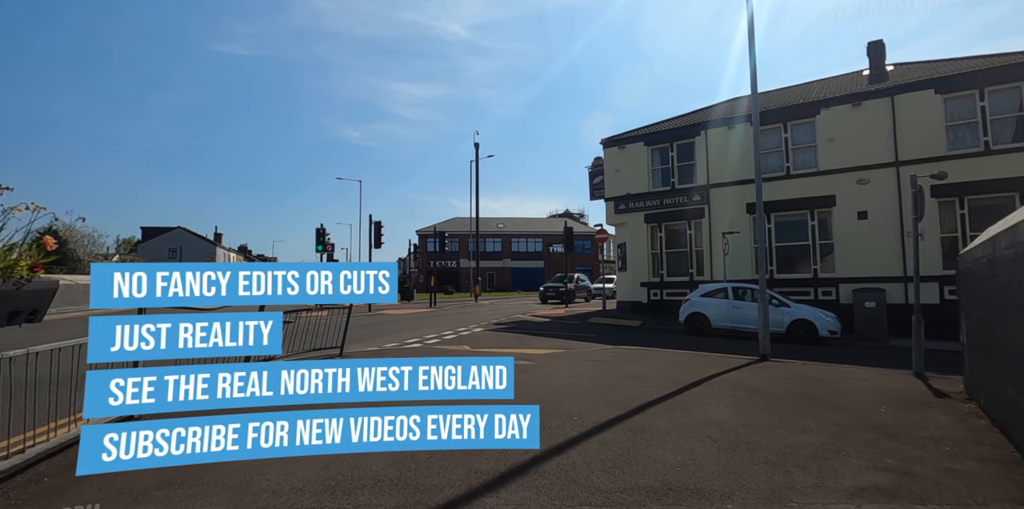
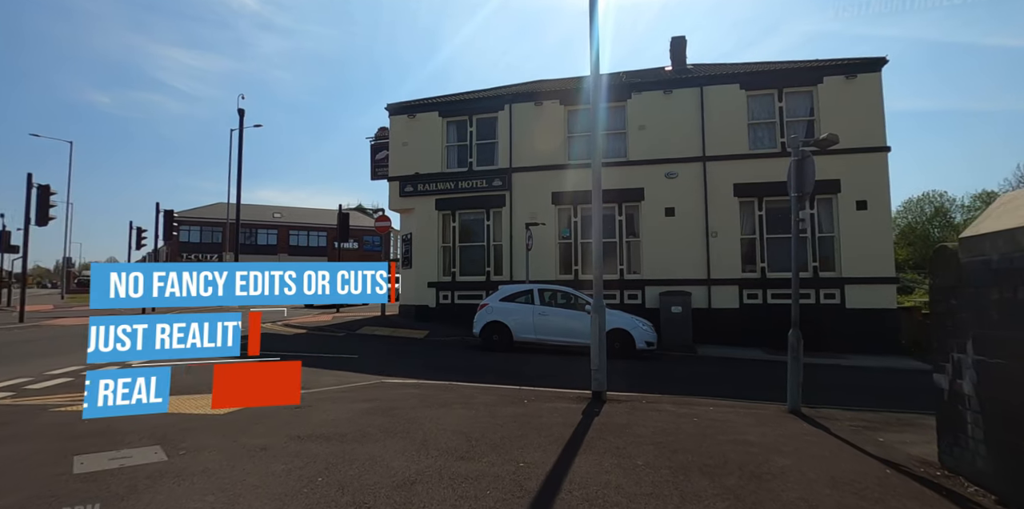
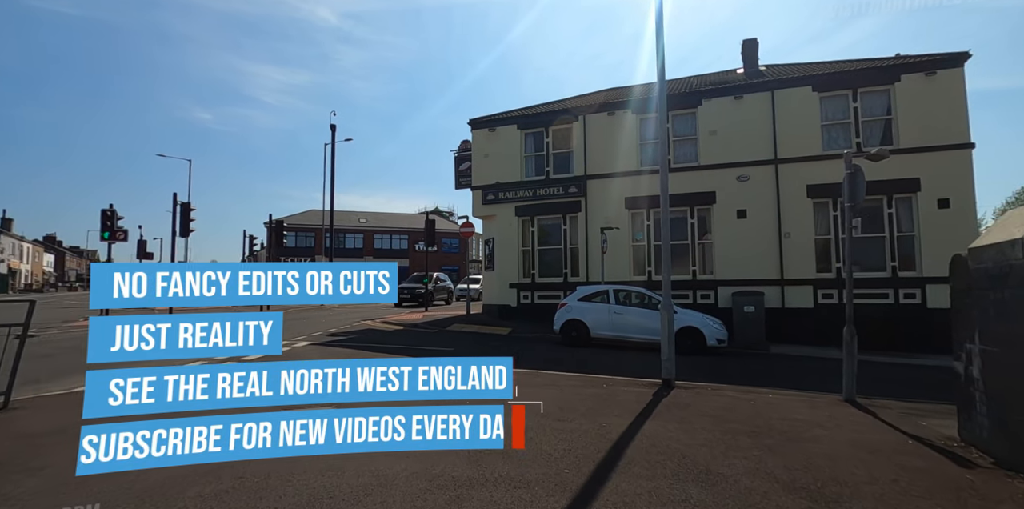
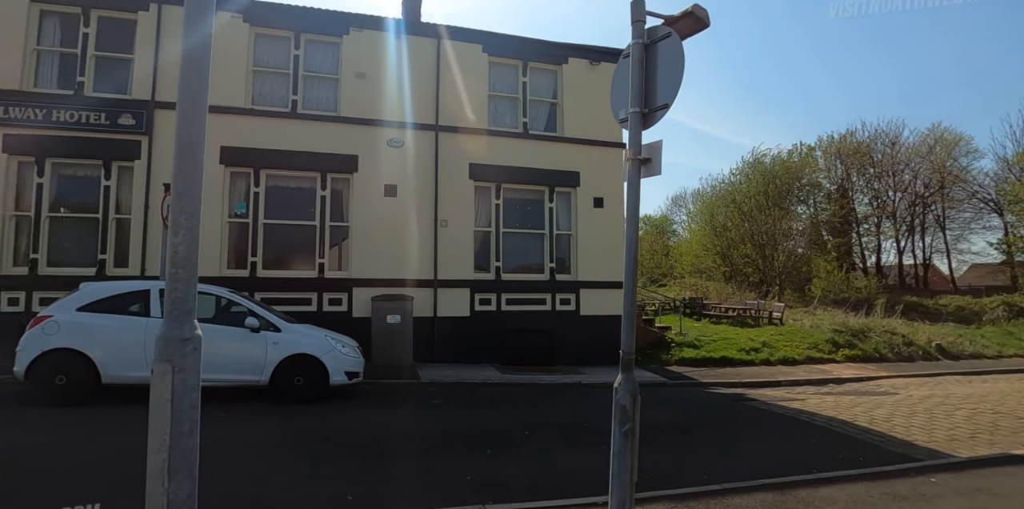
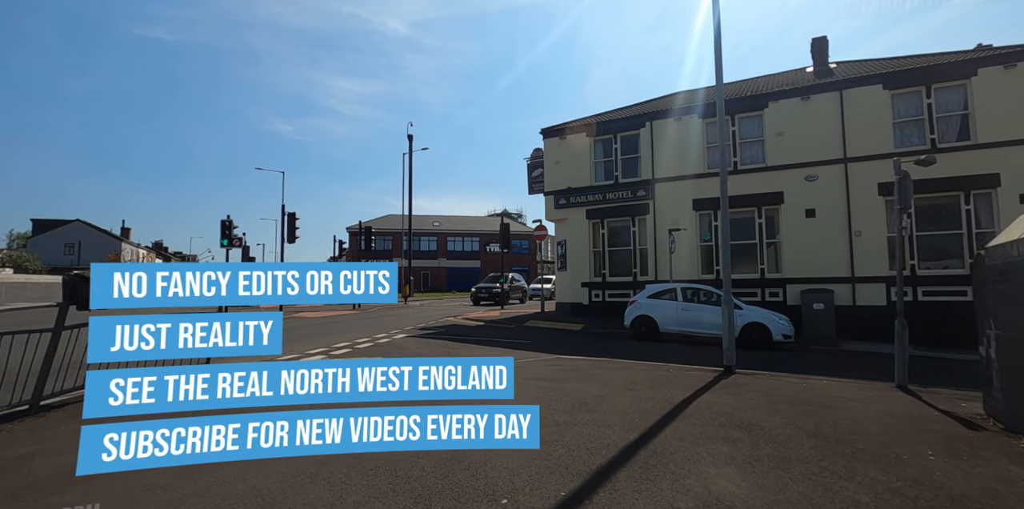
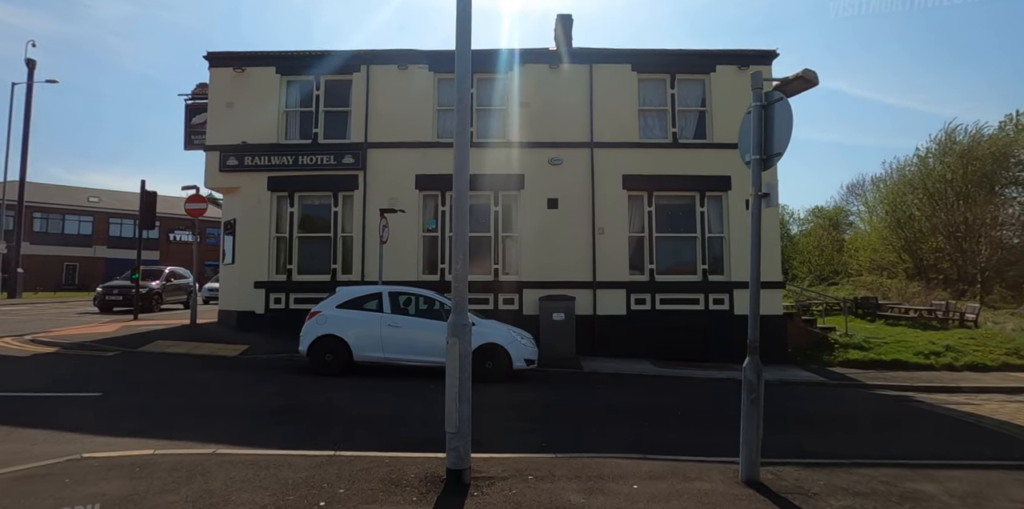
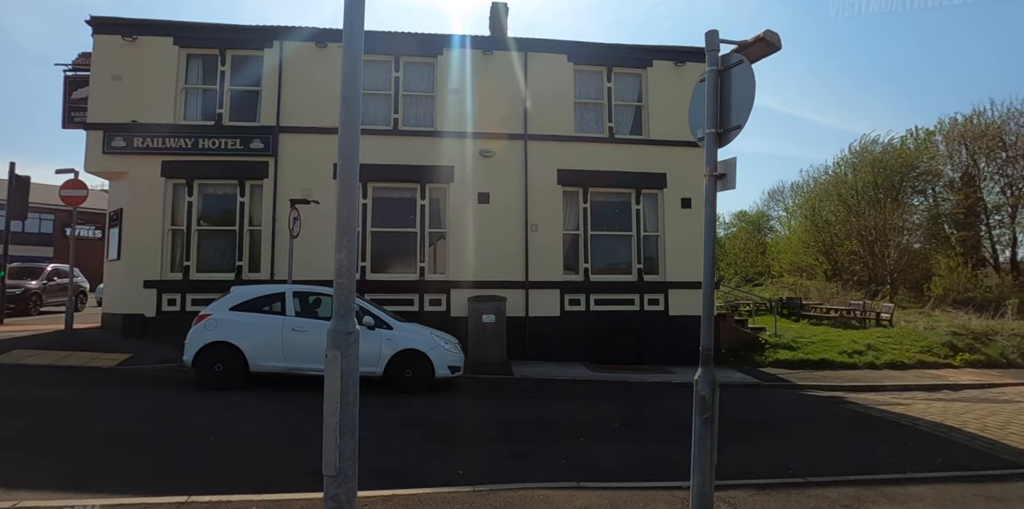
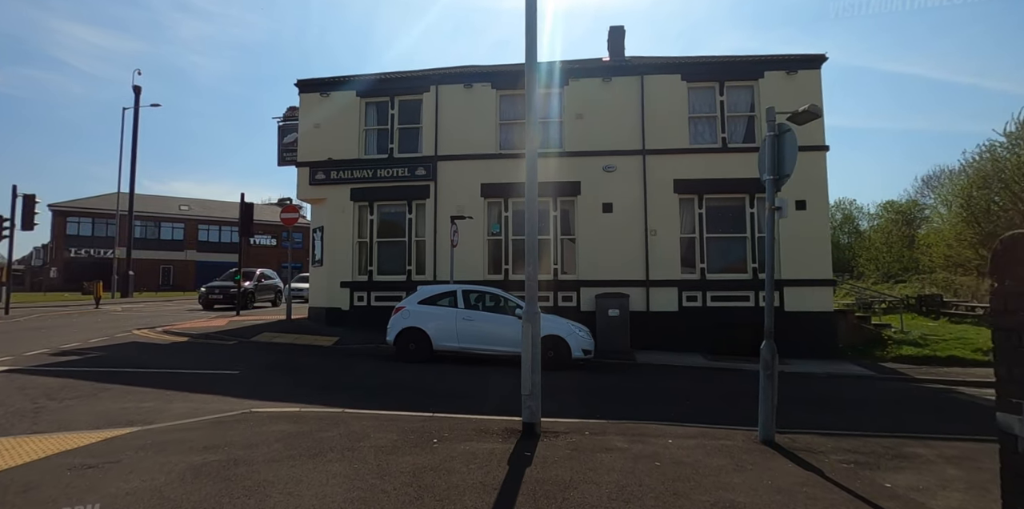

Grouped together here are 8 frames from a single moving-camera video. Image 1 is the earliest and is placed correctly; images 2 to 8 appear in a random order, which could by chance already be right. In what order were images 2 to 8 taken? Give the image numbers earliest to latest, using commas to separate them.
5, 3, 2, 8, 6, 7, 4
